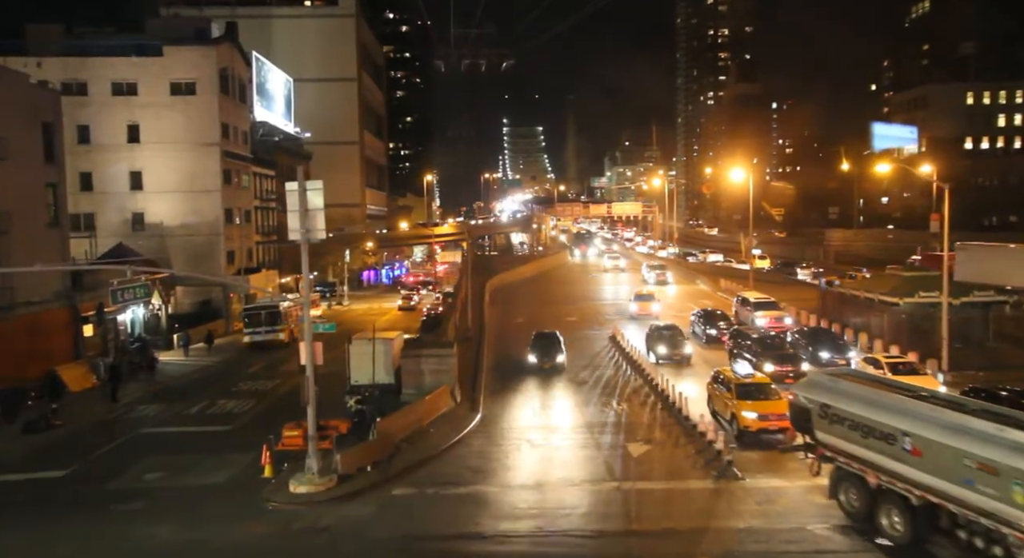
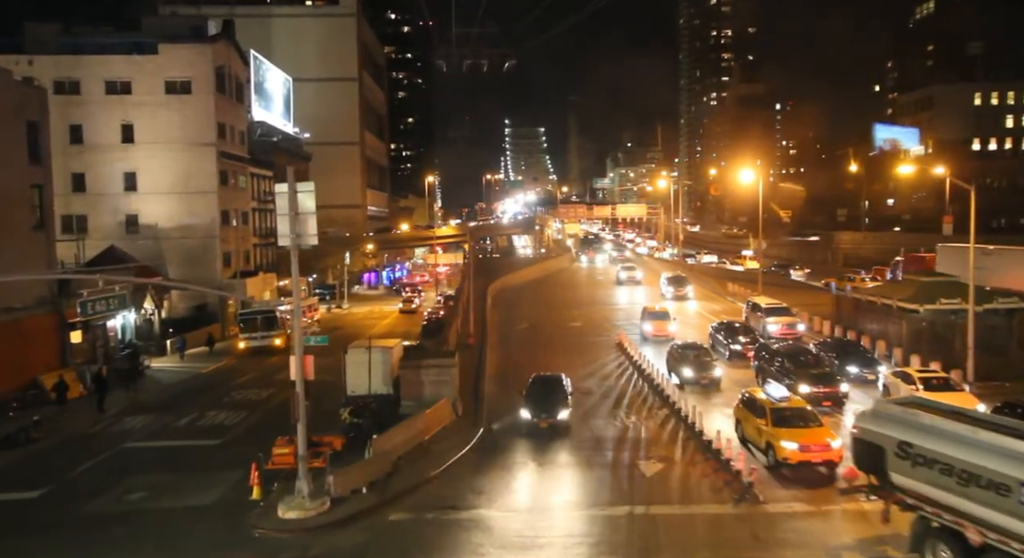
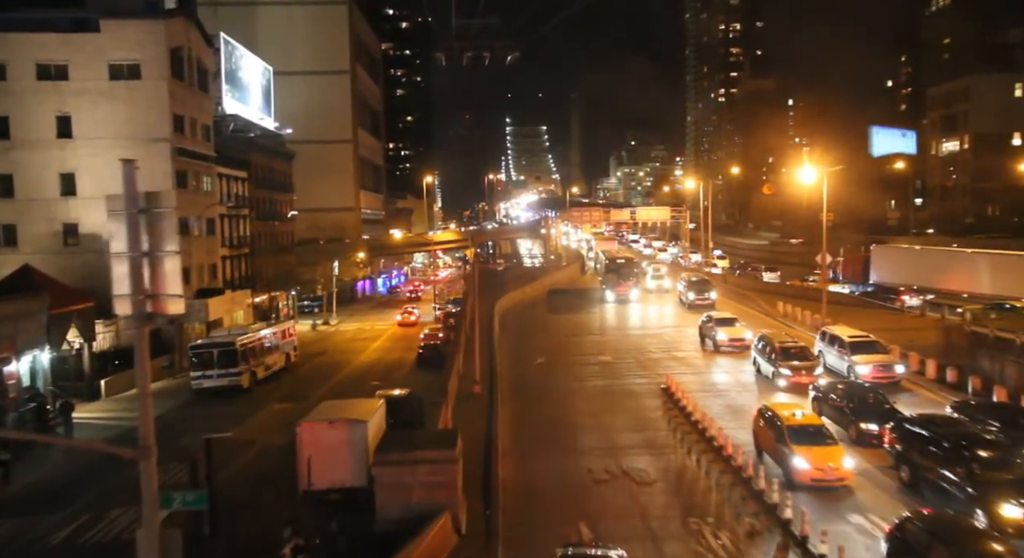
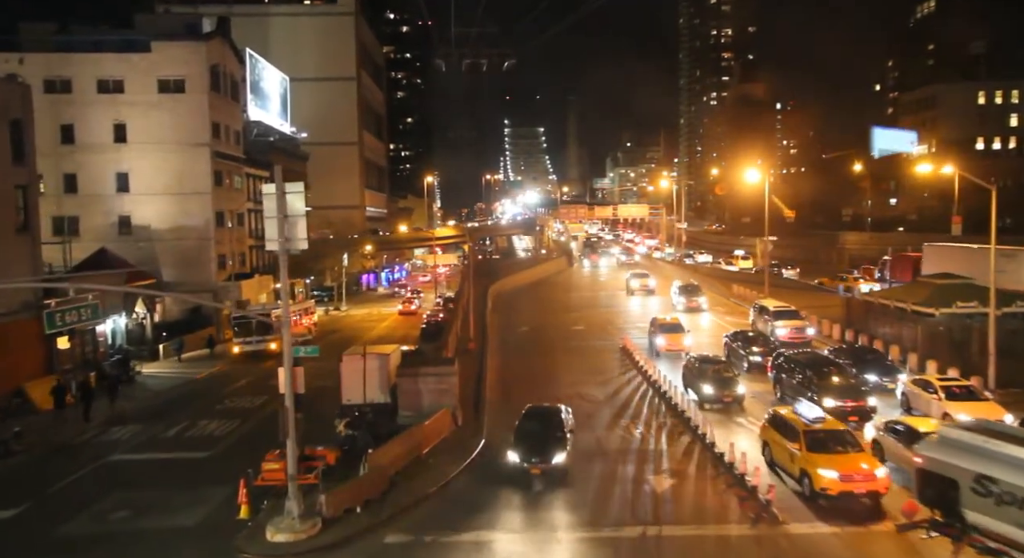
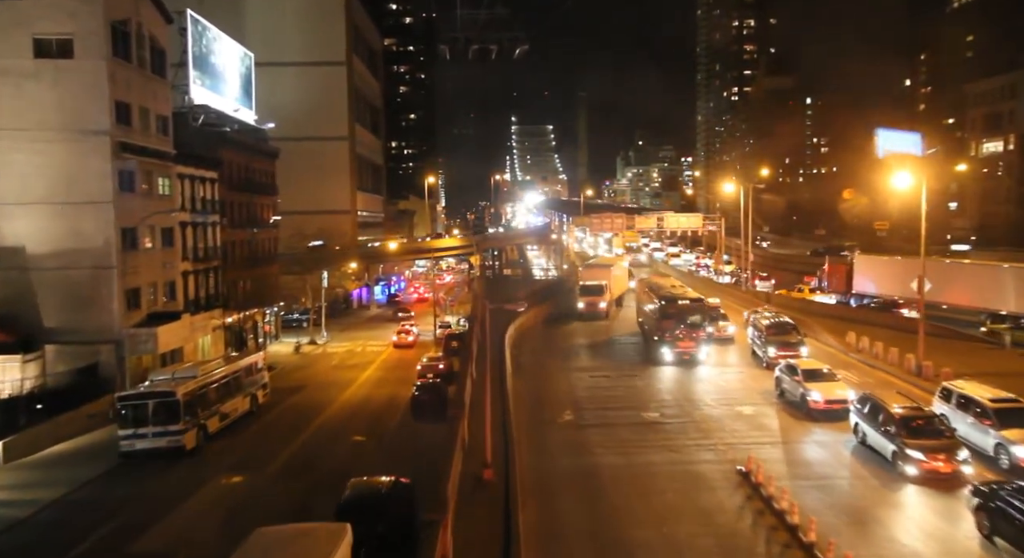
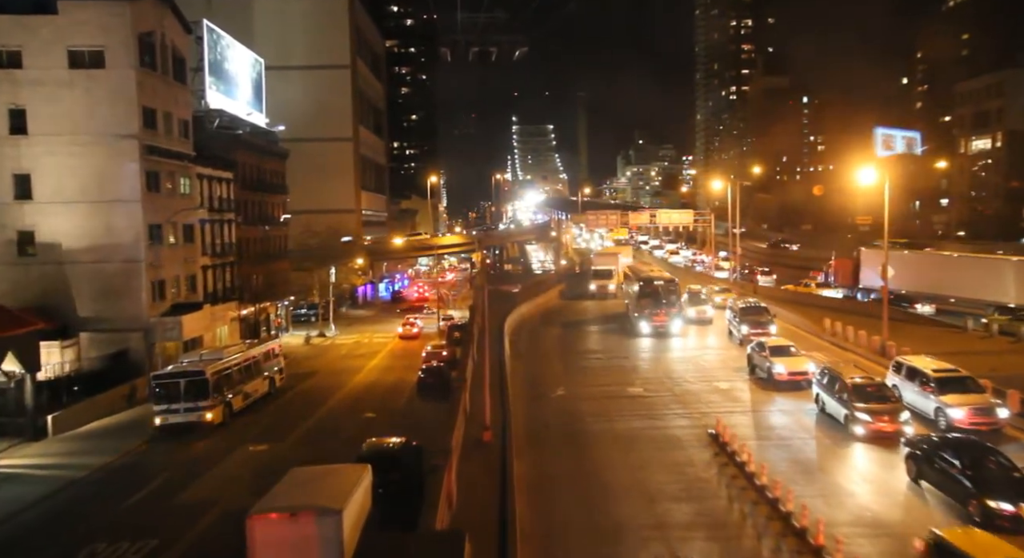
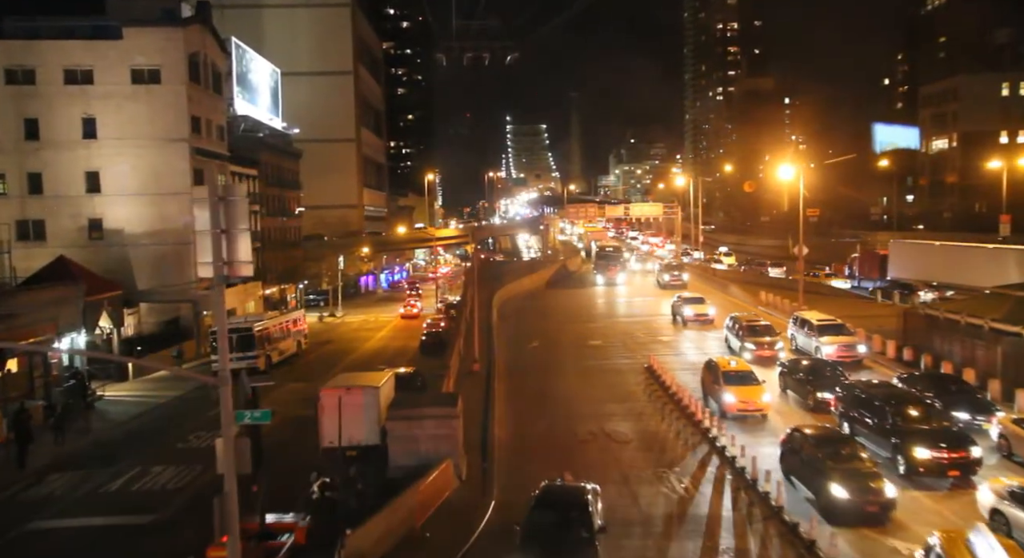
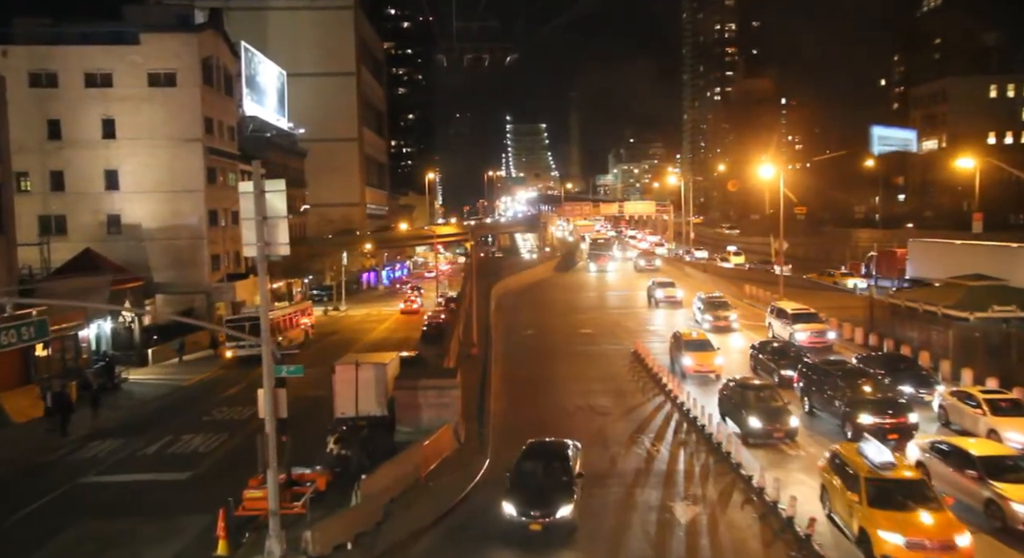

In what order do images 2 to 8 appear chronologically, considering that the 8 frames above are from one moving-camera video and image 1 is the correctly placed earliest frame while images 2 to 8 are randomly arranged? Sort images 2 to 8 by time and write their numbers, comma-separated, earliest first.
2, 4, 8, 7, 3, 6, 5
